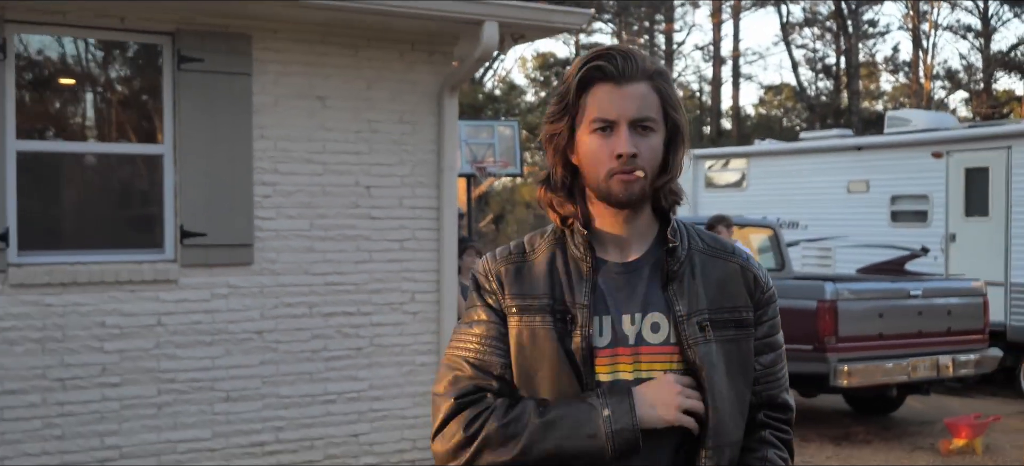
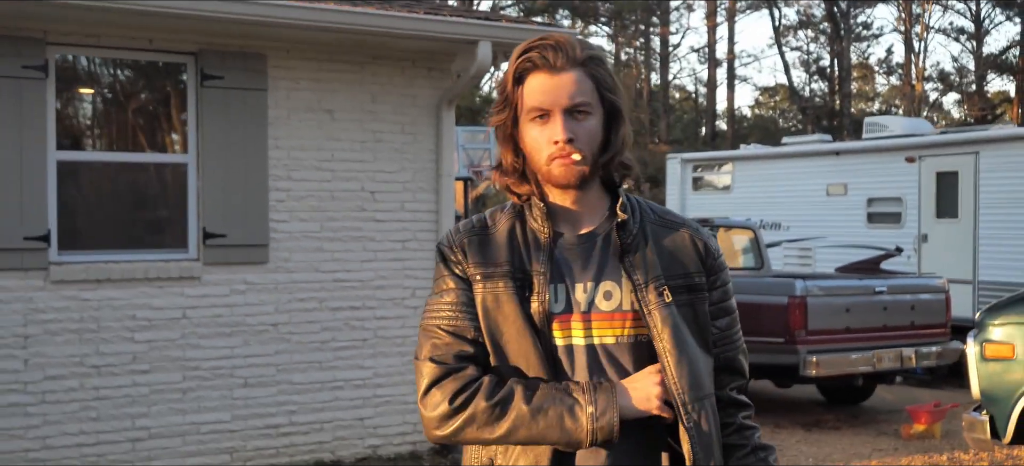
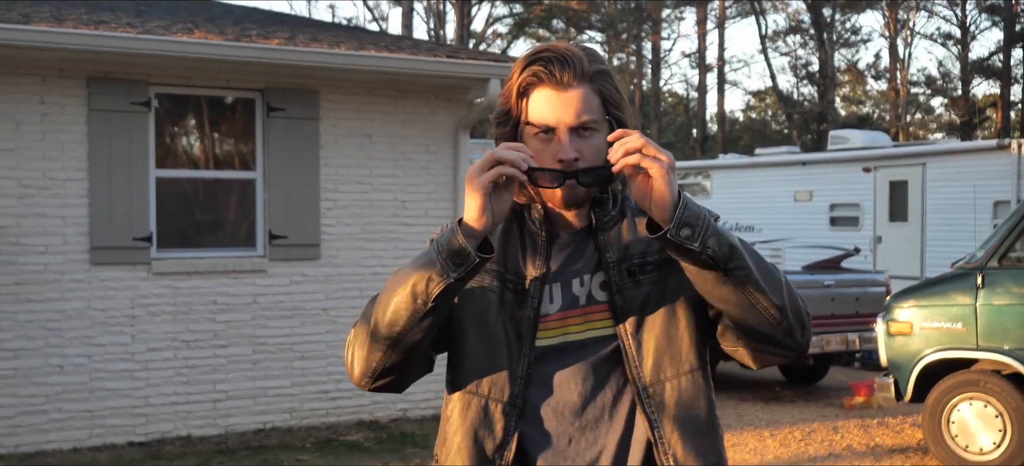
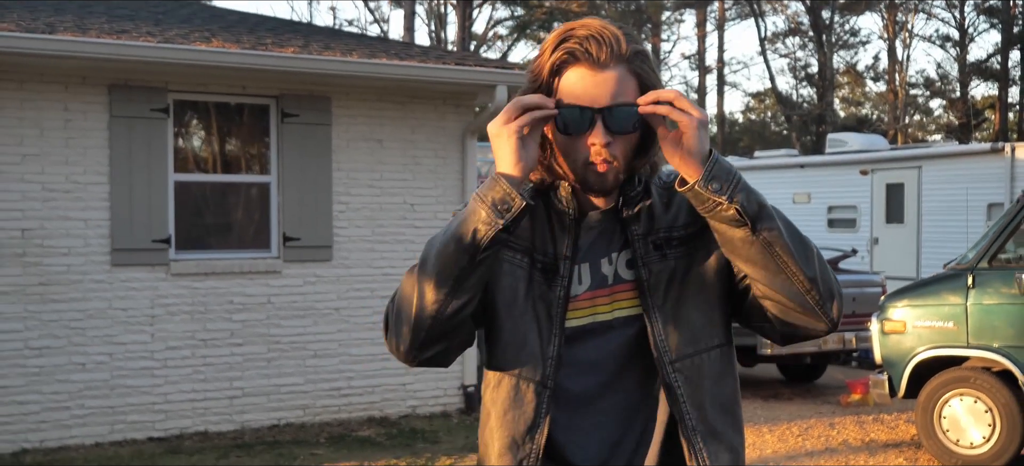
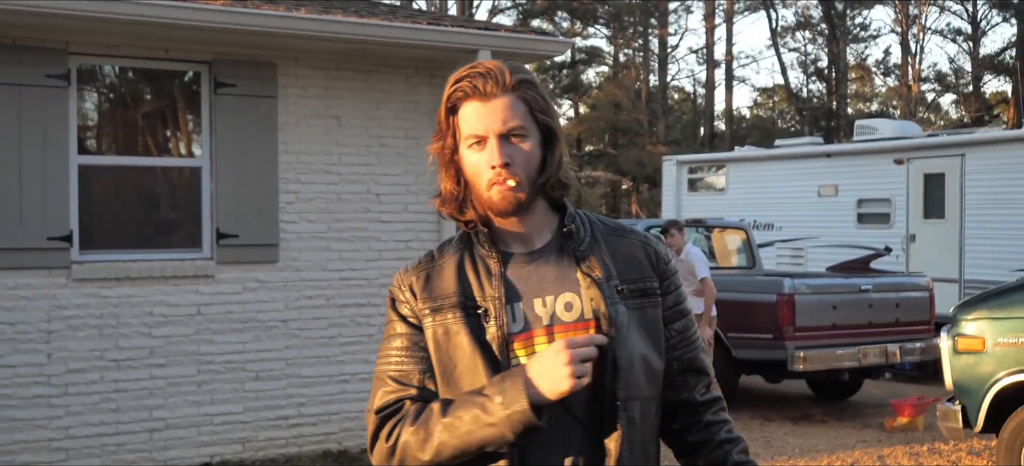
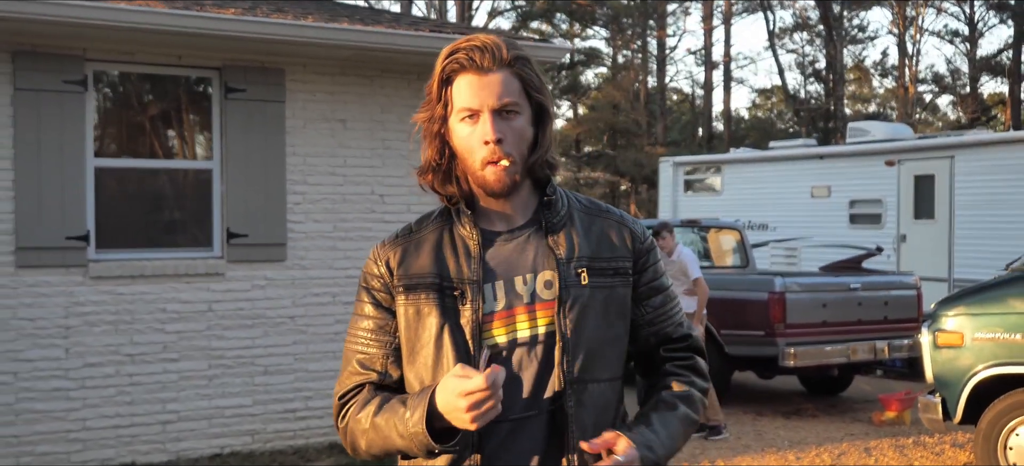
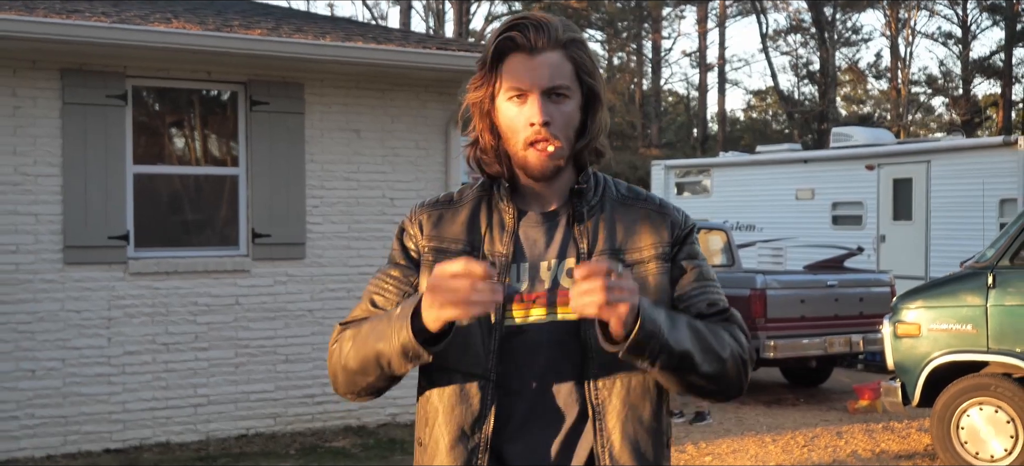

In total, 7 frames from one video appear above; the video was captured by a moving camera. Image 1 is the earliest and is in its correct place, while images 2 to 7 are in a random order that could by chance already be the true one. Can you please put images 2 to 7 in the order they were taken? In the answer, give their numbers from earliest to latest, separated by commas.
2, 5, 6, 7, 3, 4
